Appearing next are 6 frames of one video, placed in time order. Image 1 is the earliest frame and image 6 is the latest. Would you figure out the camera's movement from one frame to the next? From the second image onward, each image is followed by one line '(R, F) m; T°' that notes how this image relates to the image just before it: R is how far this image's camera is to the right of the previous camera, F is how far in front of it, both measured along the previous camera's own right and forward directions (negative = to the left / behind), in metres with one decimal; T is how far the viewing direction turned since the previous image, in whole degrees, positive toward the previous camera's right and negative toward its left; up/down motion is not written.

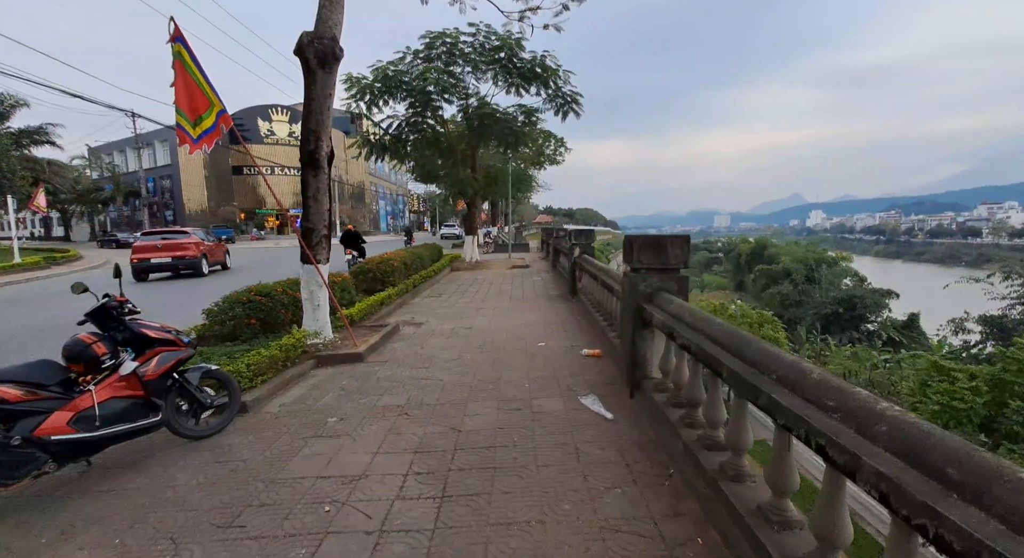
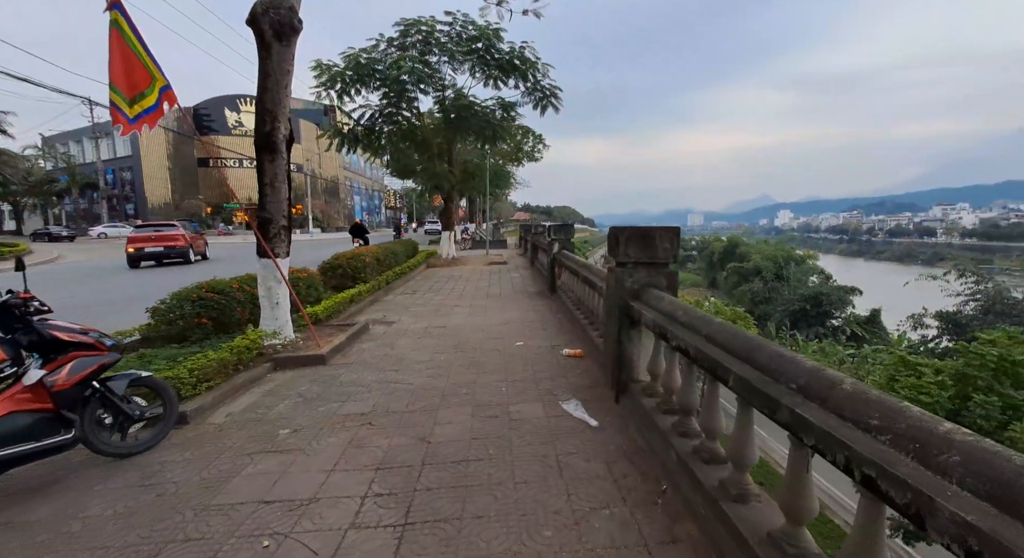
(0.0, +0.3) m; +3°
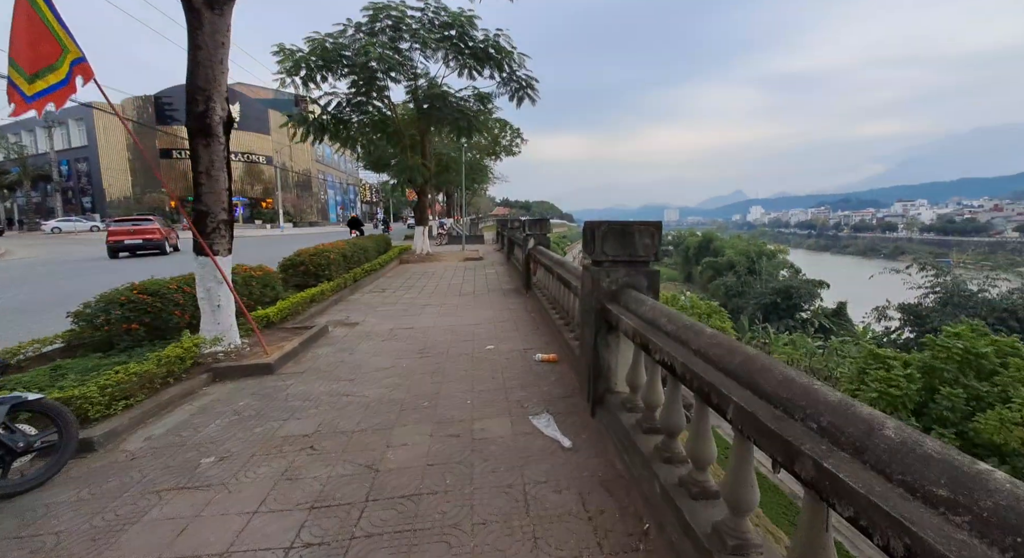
(+0.1, +0.4) m; +3°
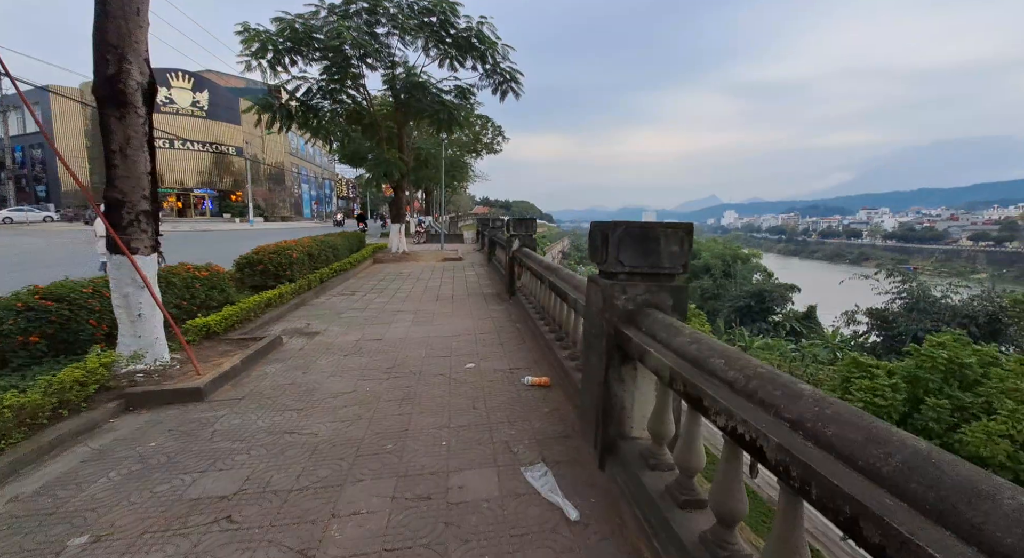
(-0.1, +0.7) m; +3°
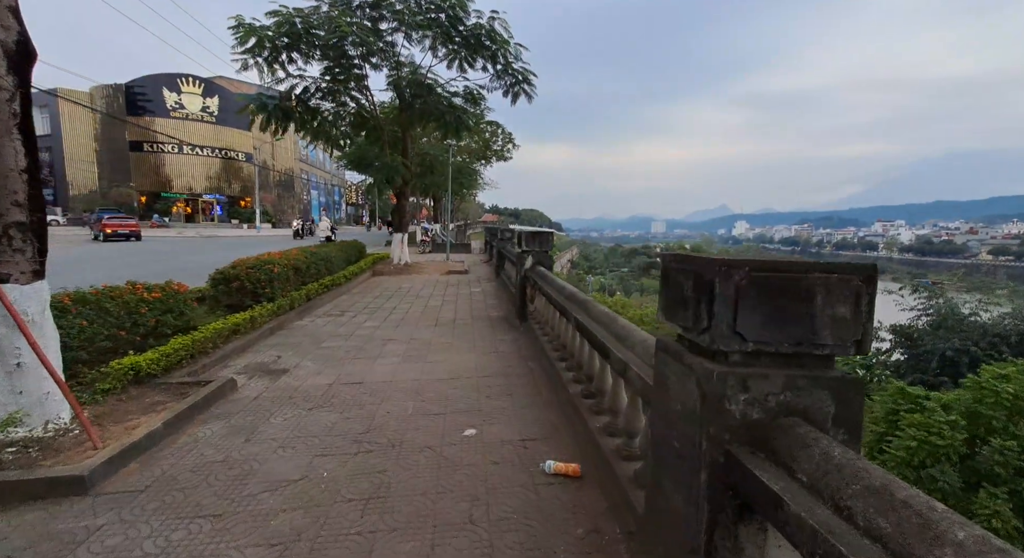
(0.0, +1.0) m; -1°
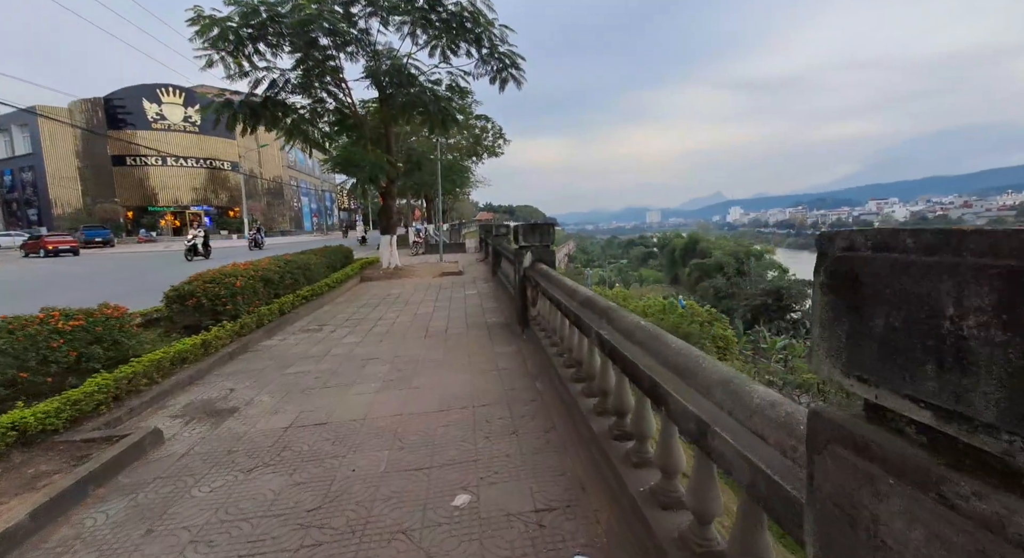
(0.0, +0.9) m; 0°
